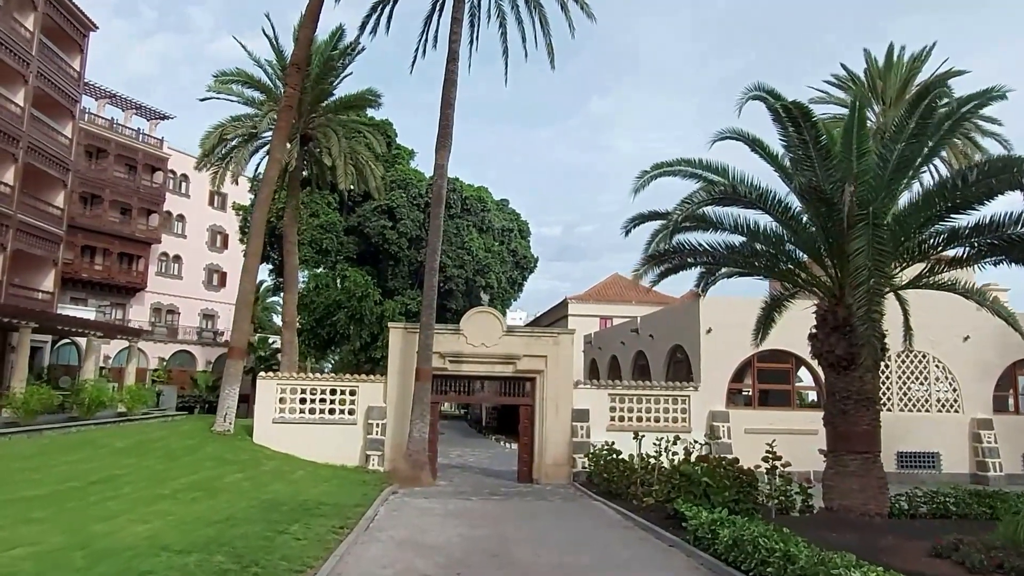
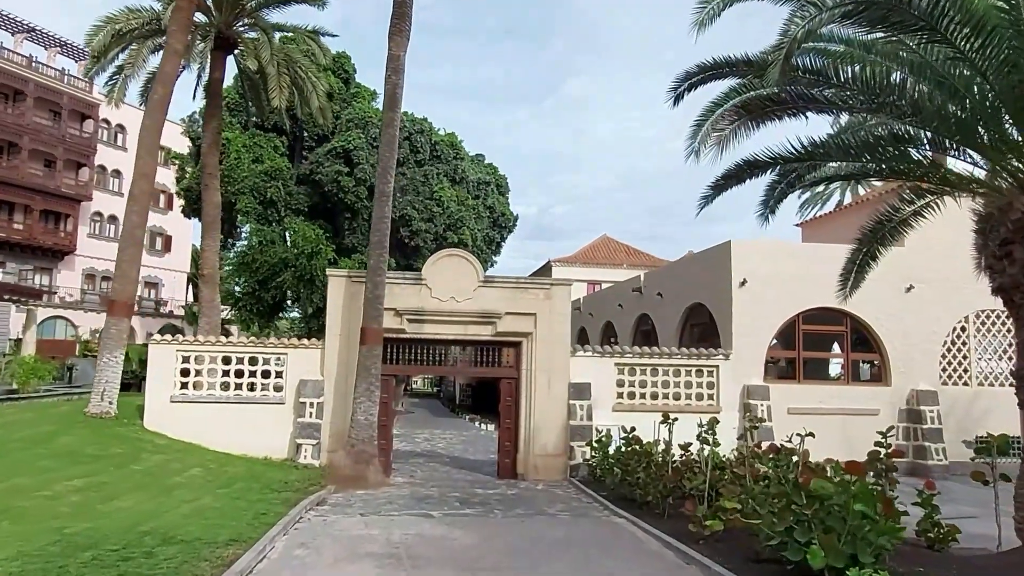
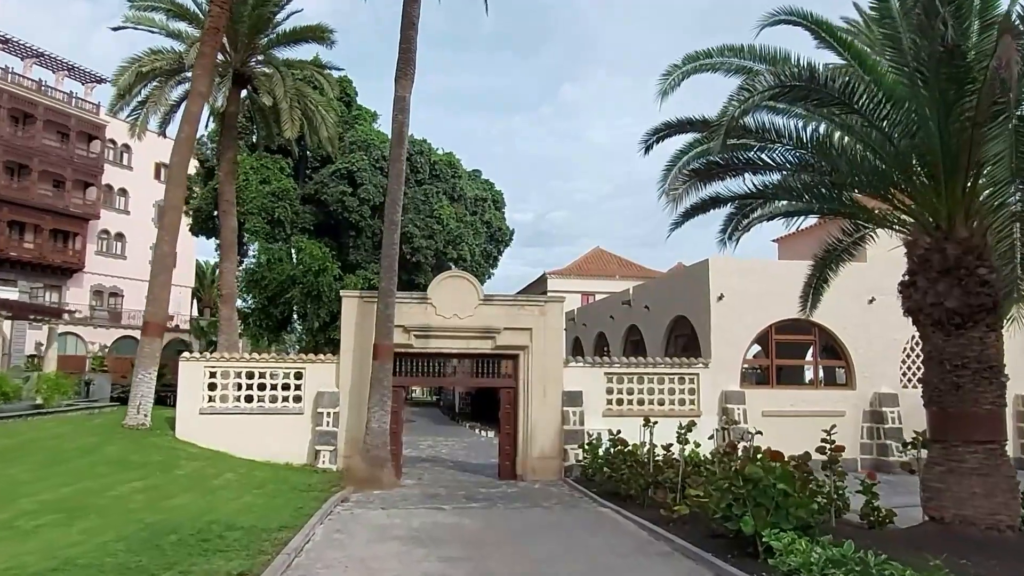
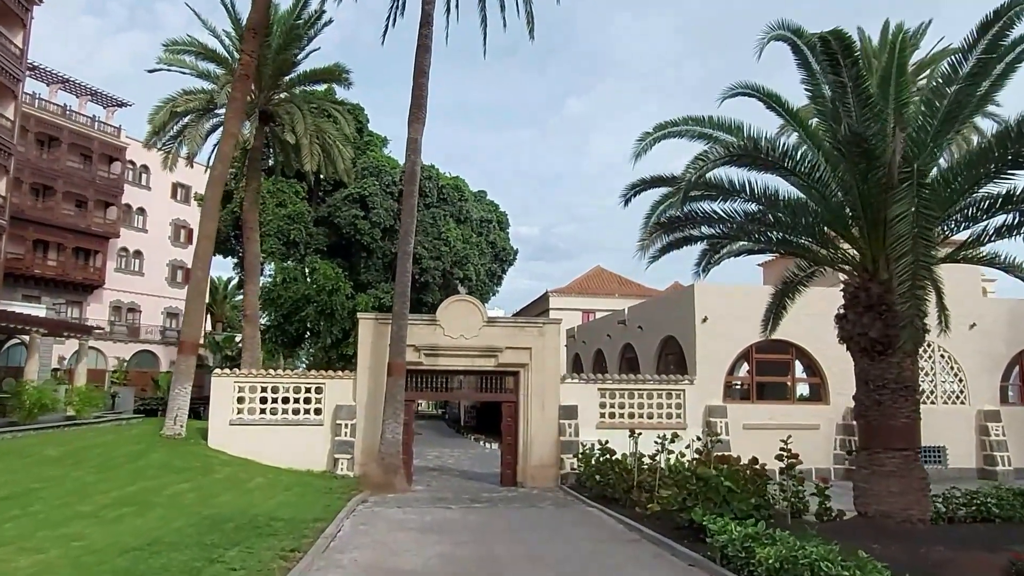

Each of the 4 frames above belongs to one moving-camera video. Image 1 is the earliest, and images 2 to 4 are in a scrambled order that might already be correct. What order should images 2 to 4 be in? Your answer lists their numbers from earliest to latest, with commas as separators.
4, 3, 2
